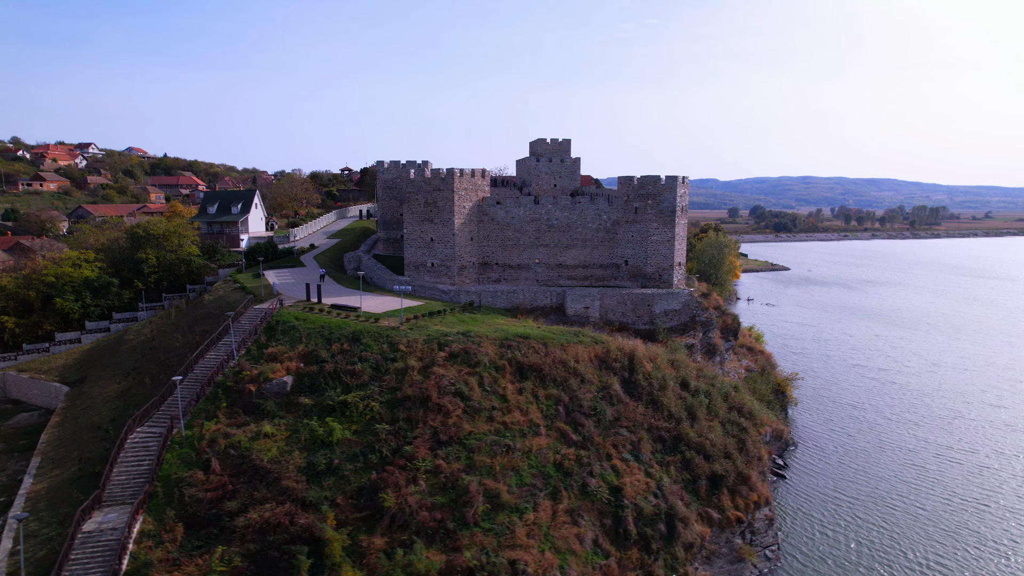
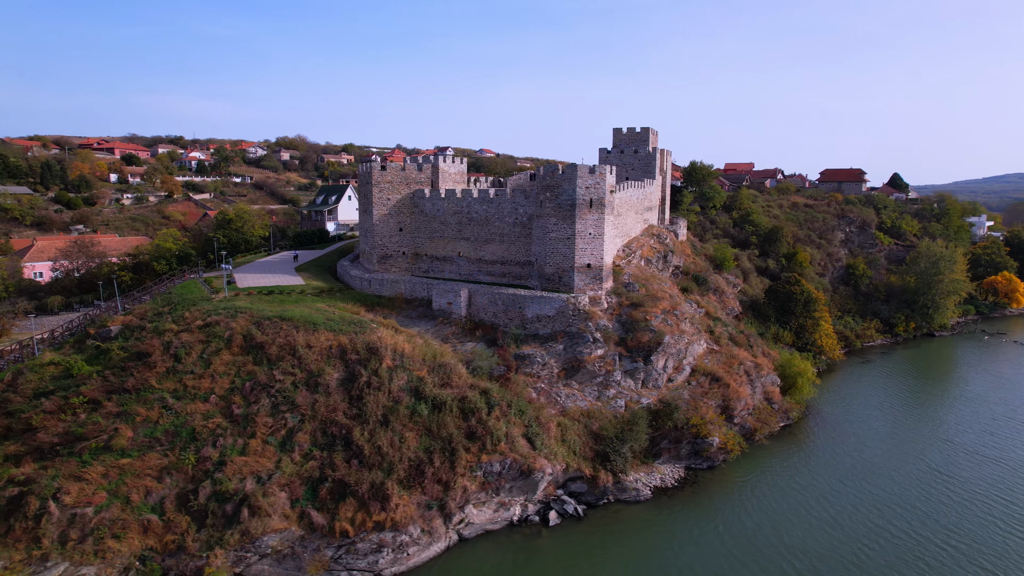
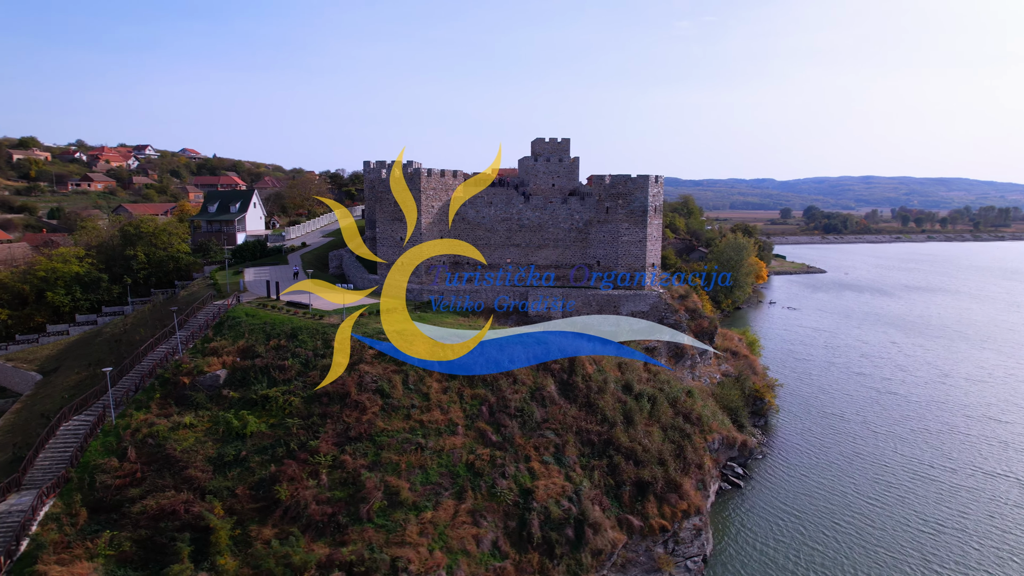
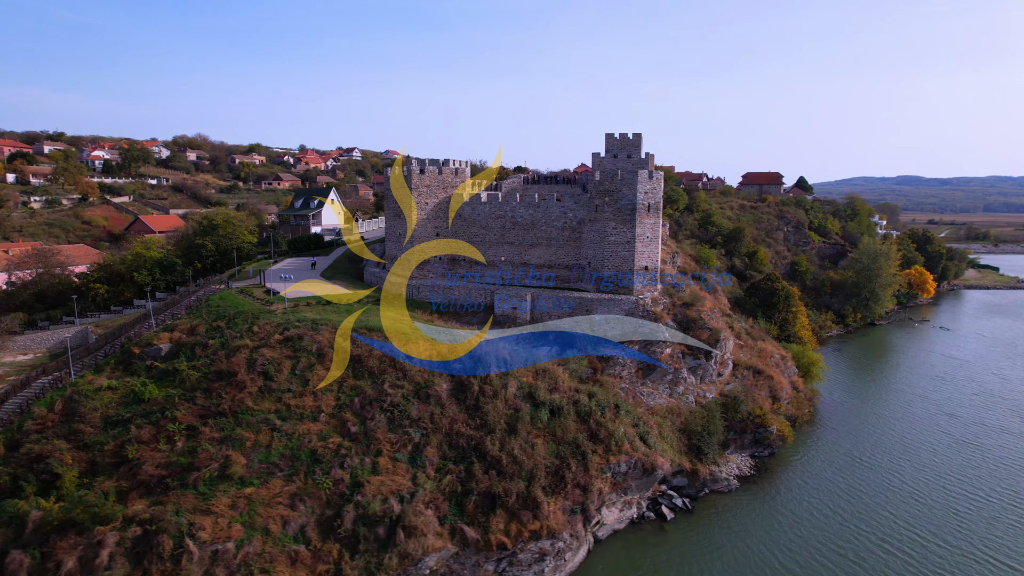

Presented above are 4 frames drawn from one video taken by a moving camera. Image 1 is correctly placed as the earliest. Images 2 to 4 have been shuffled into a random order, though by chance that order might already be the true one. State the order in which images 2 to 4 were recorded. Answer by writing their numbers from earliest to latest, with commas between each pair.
3, 4, 2
